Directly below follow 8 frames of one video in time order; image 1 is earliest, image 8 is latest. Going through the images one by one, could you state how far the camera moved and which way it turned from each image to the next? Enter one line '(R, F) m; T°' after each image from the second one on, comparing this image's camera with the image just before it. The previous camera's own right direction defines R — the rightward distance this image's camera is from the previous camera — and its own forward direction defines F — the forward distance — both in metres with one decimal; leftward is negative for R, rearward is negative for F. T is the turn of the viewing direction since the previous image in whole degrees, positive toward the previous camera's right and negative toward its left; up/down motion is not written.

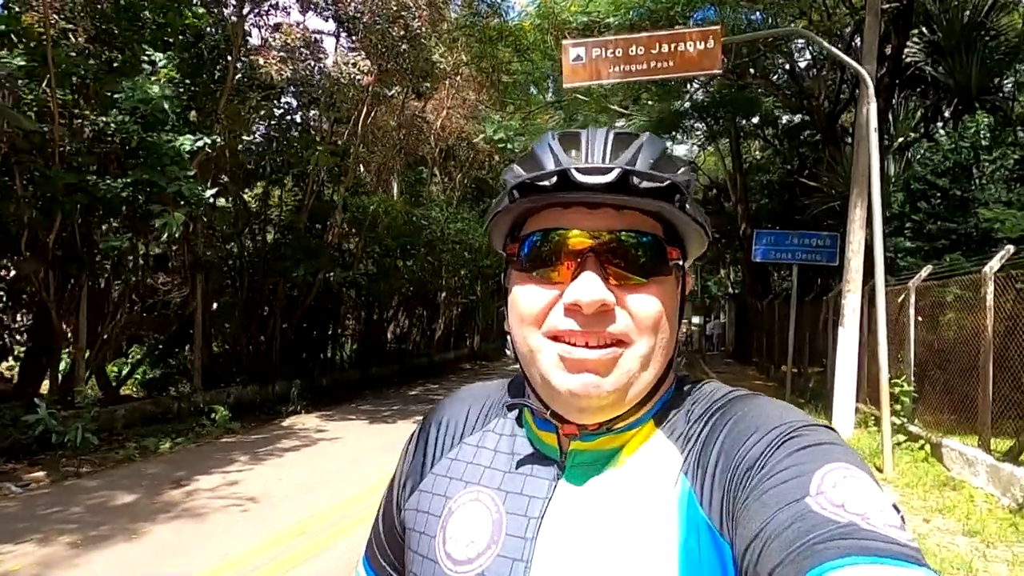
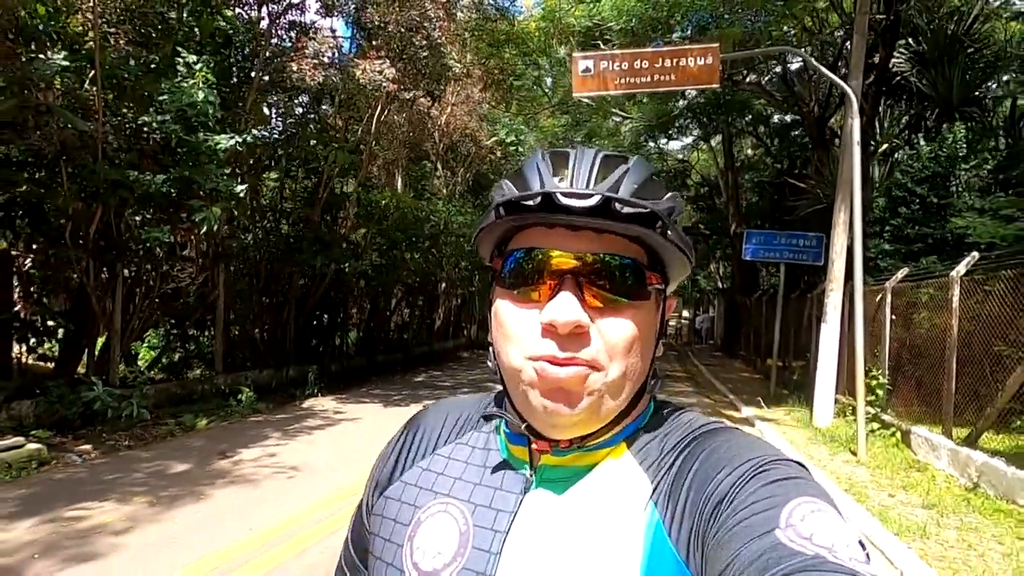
(-0.4, -0.7) m; +1°
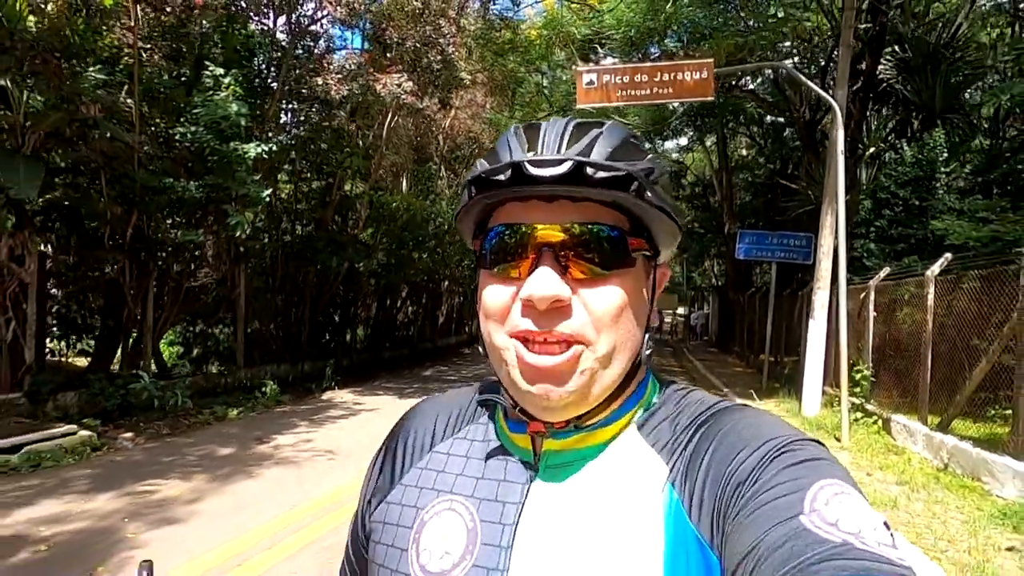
(-0.3, -0.7) m; +1°
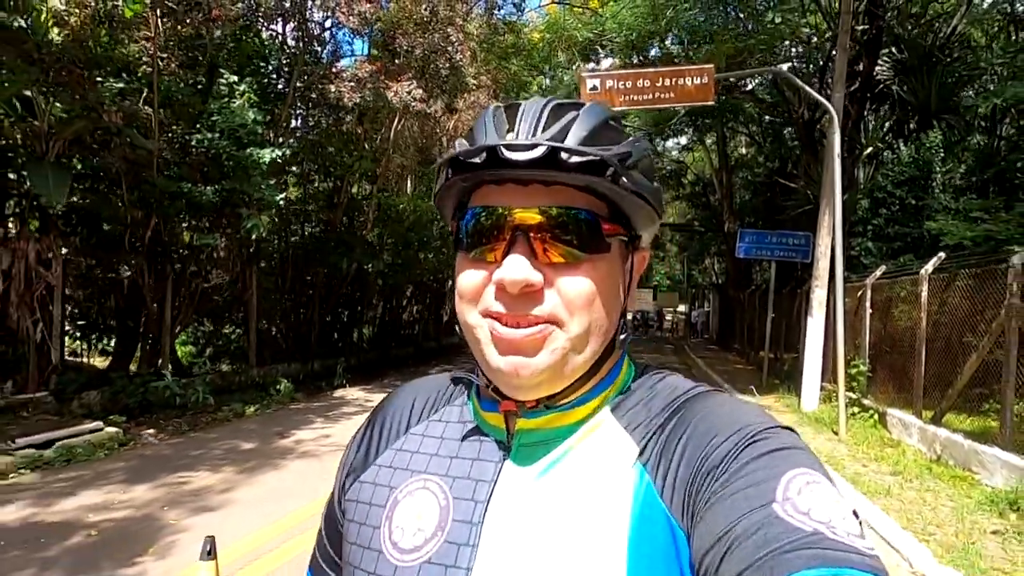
(-0.1, -0.3) m; 0°
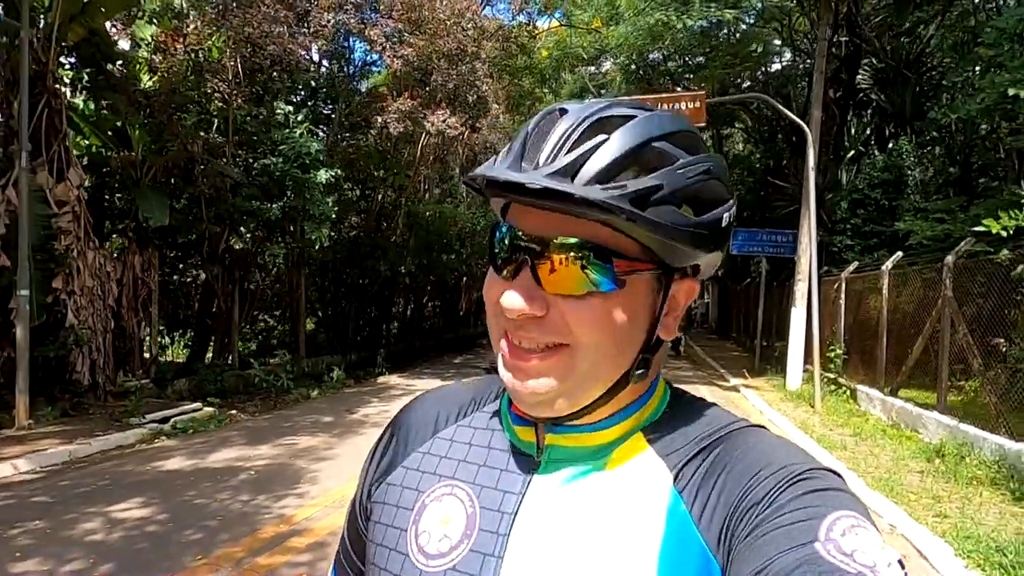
(-0.5, -1.7) m; 0°
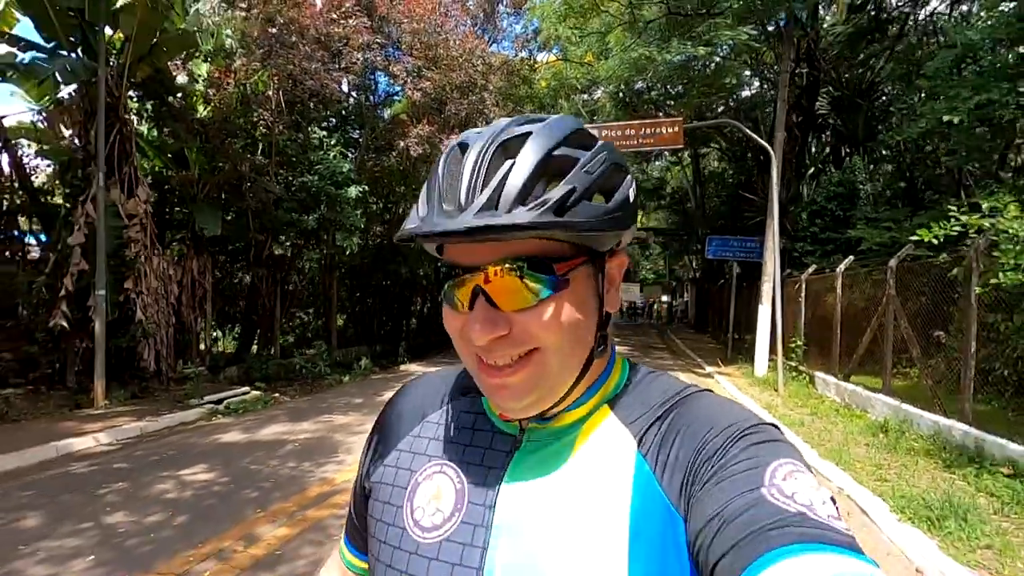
(0.0, -1.4) m; -1°
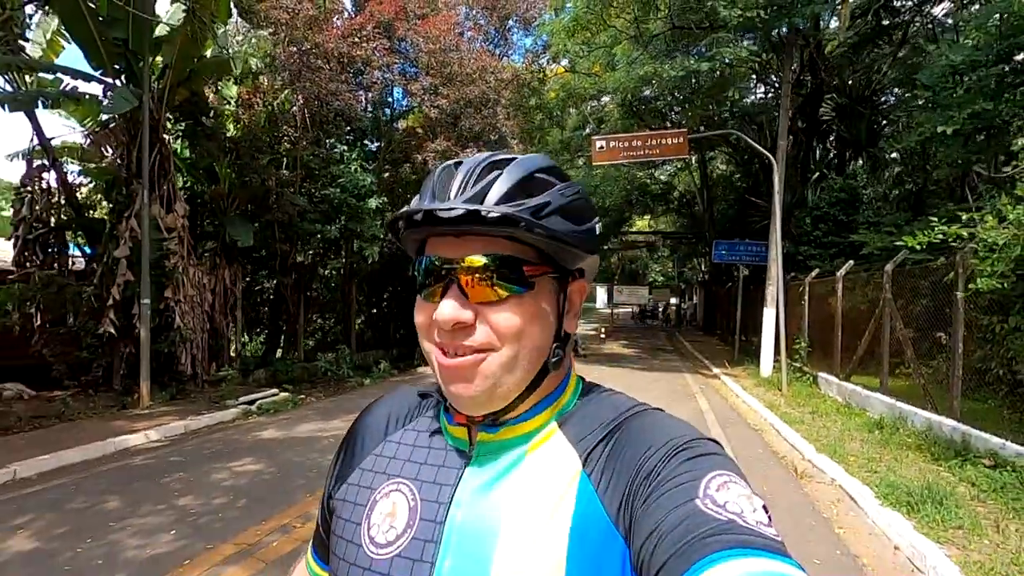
(-0.1, -0.6) m; -1°
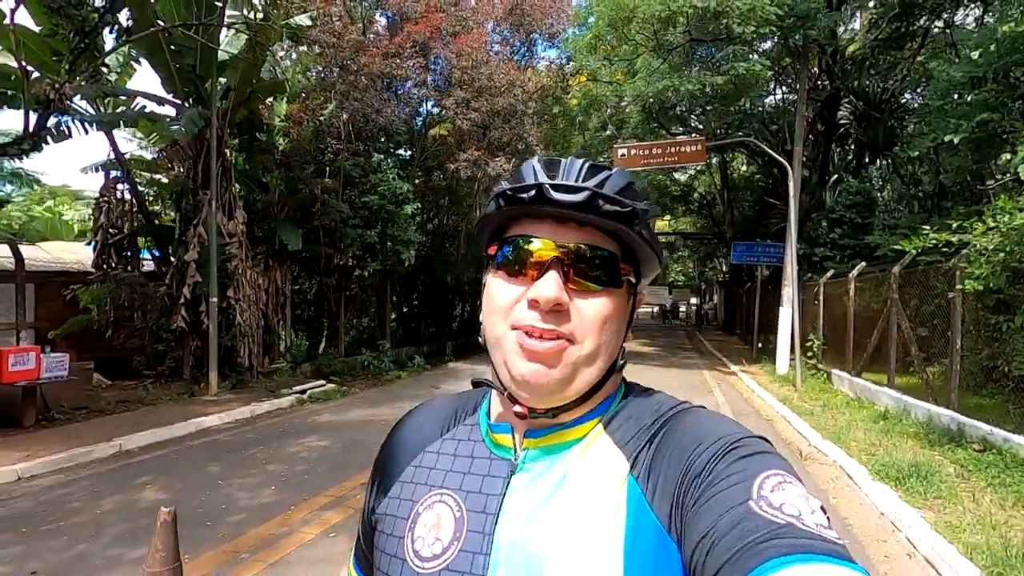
(-0.2, -1.0) m; -2°
